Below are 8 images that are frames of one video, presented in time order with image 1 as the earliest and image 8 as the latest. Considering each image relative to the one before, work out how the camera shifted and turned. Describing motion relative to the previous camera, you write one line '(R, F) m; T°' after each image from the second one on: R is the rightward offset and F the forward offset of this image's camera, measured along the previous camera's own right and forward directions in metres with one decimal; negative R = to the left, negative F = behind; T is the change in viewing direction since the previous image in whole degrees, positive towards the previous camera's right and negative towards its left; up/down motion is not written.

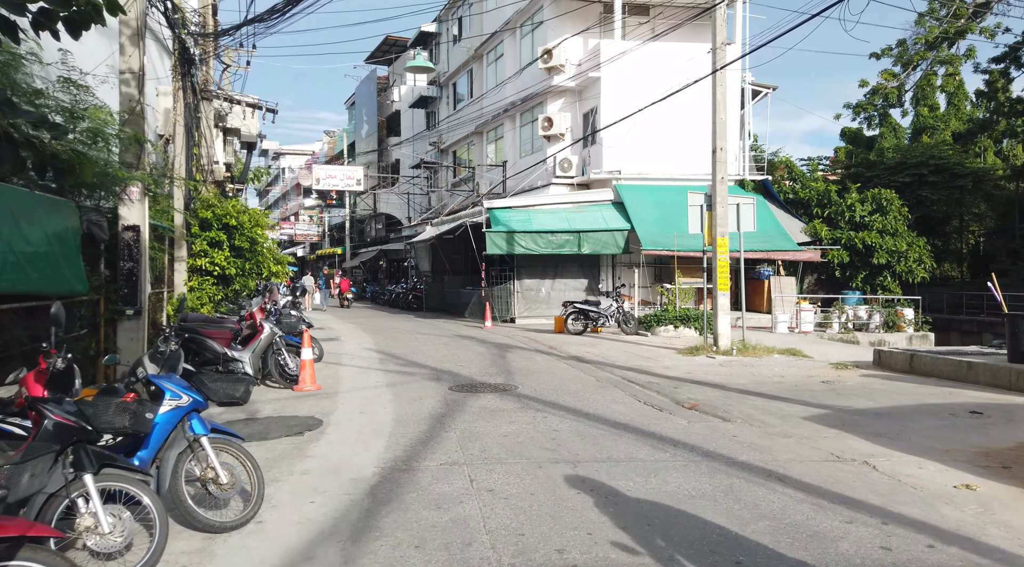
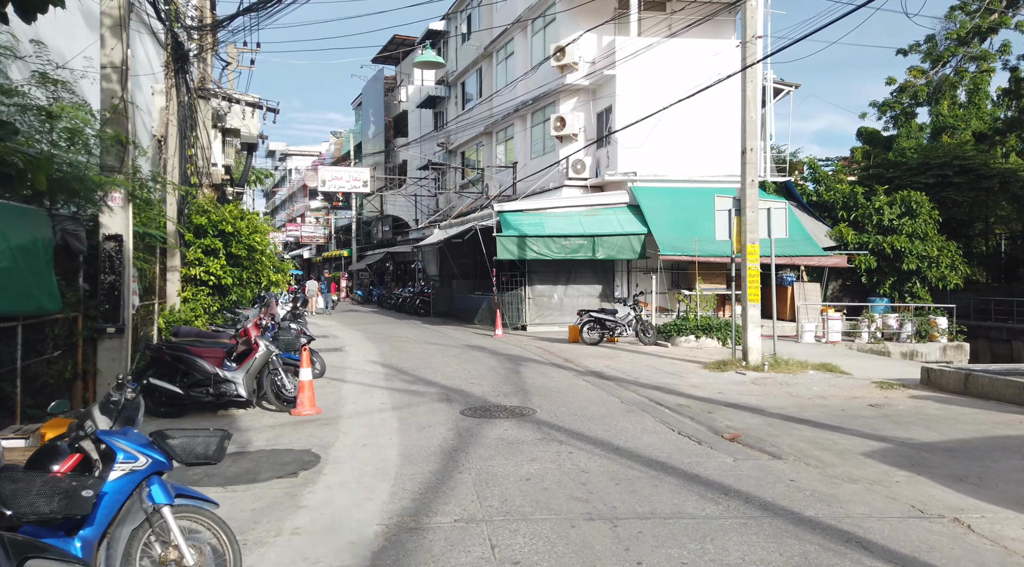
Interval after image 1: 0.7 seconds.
(-0.1, +0.9) m; -1°
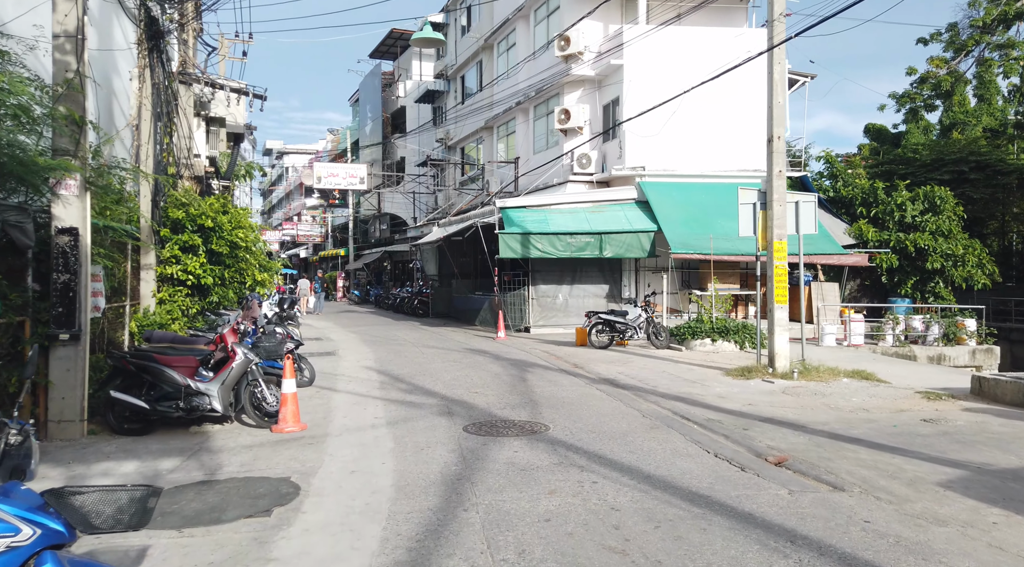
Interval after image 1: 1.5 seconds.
(-0.1, +1.1) m; 0°
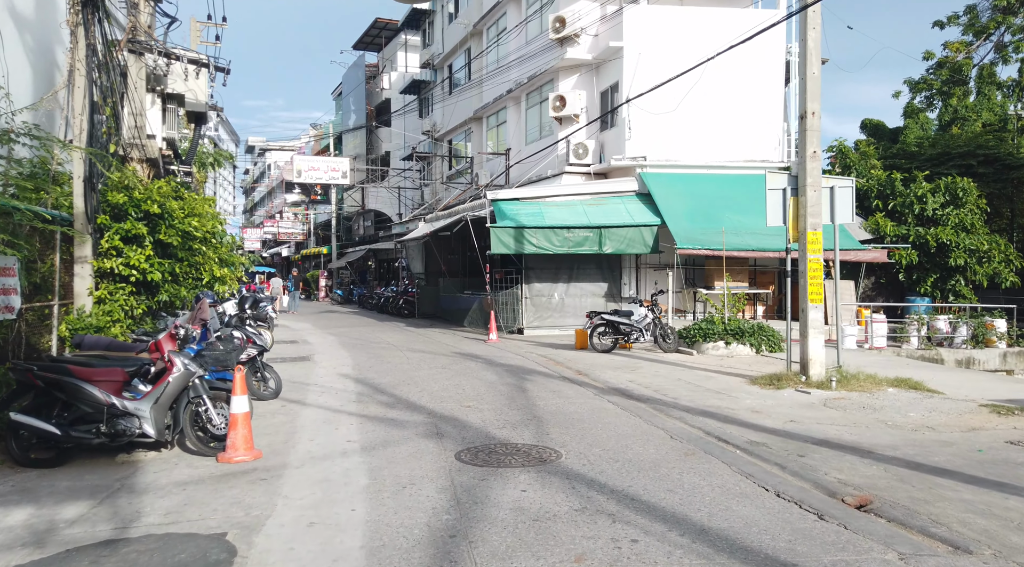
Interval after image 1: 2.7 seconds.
(-0.2, +1.6) m; +1°
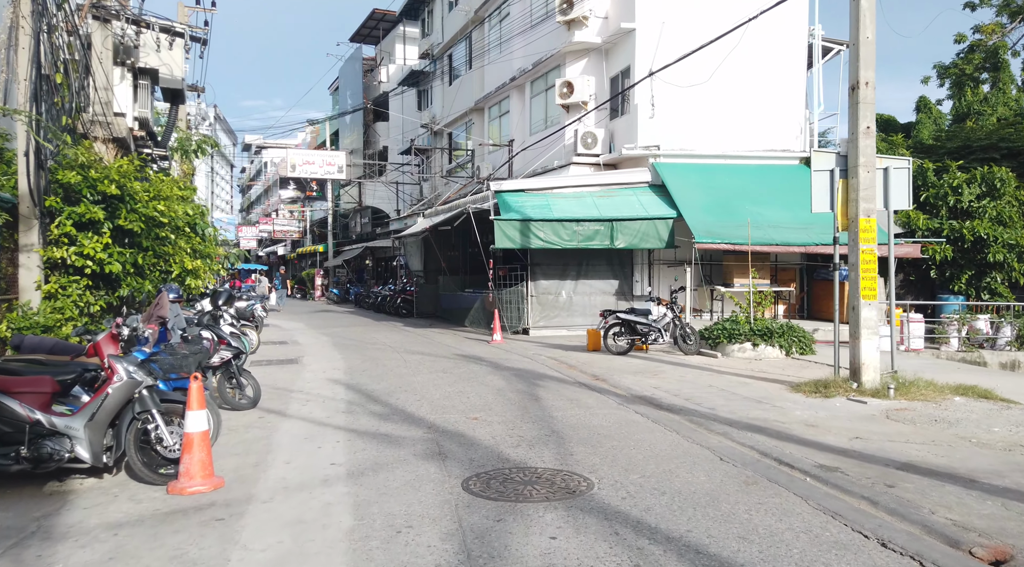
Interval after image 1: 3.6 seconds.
(-0.2, +1.3) m; 0°
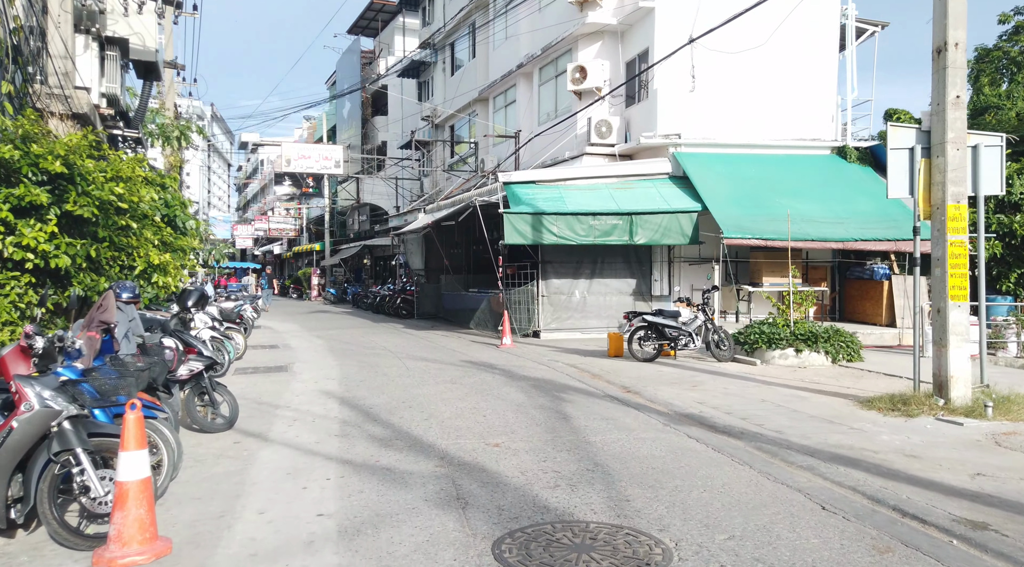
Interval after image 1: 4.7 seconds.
(-0.3, +1.4) m; 0°
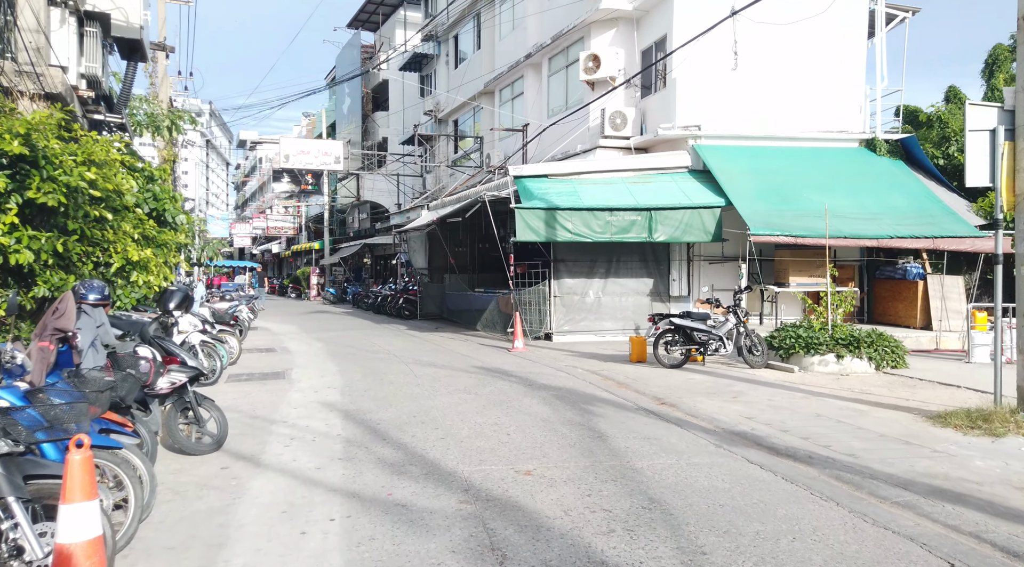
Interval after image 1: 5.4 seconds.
(-0.3, +1.0) m; 0°
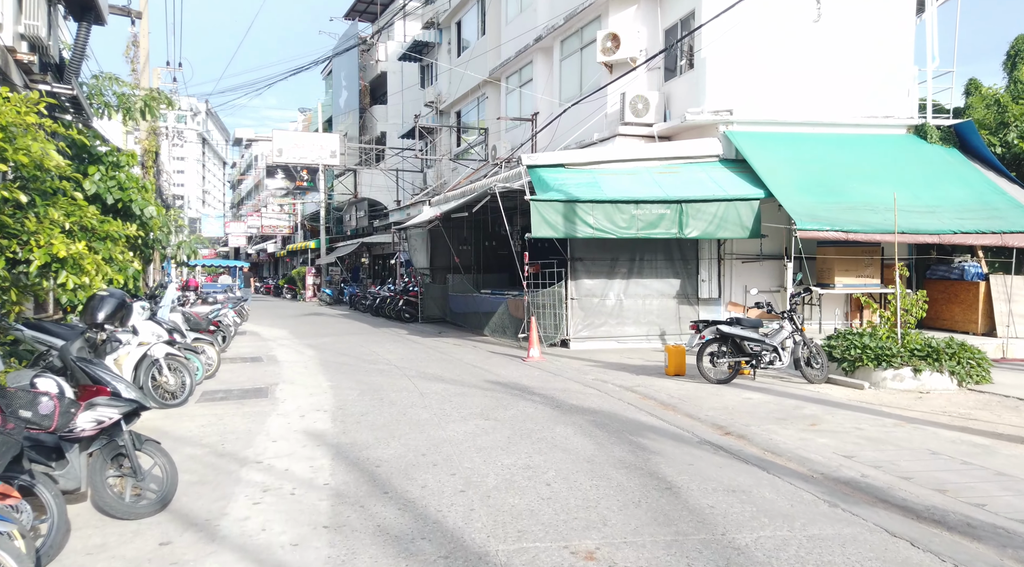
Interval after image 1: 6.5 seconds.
(-0.3, +1.7) m; 0°
